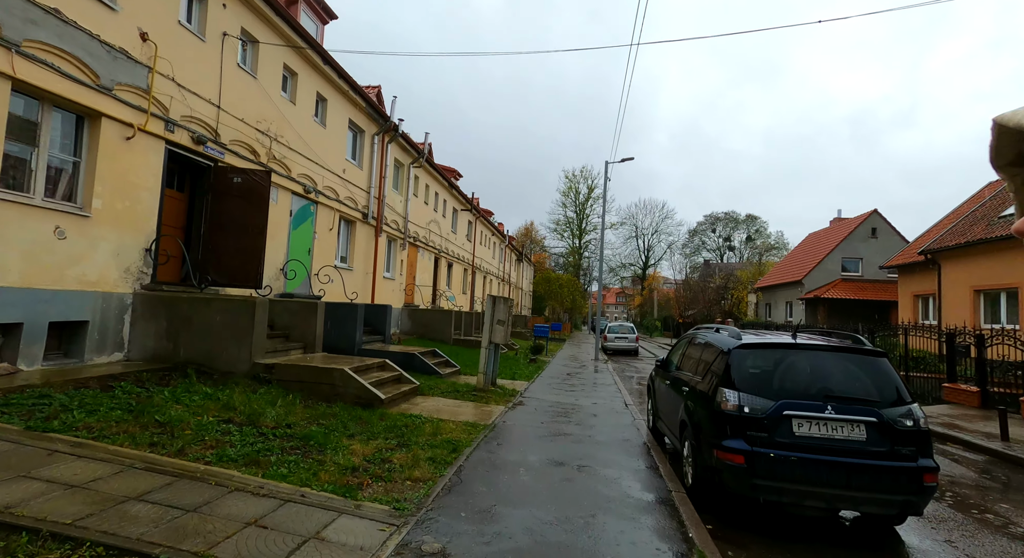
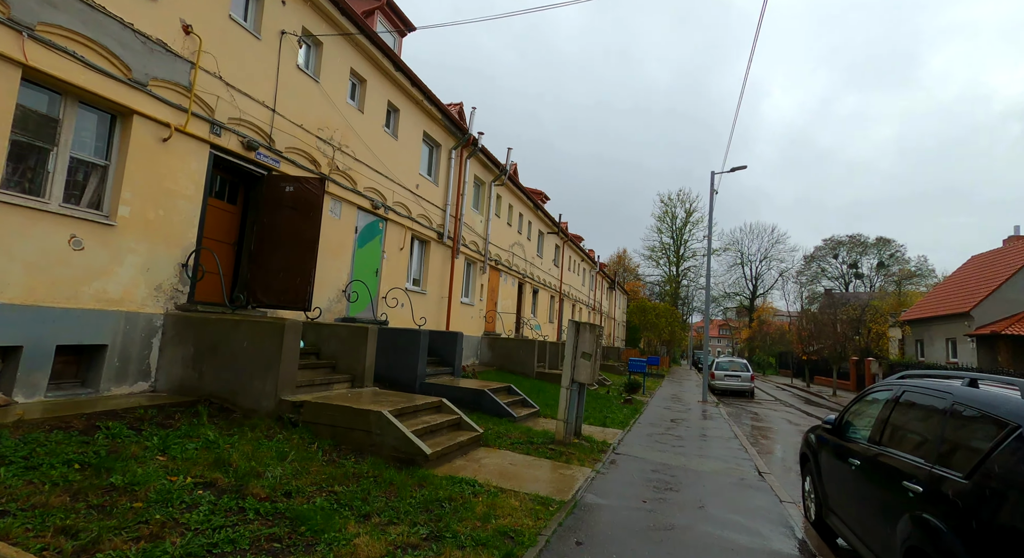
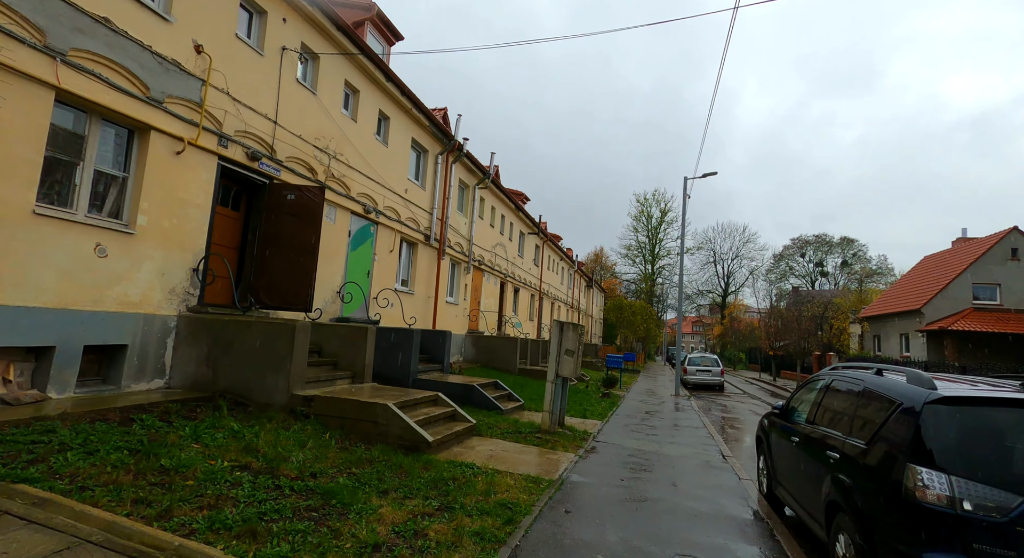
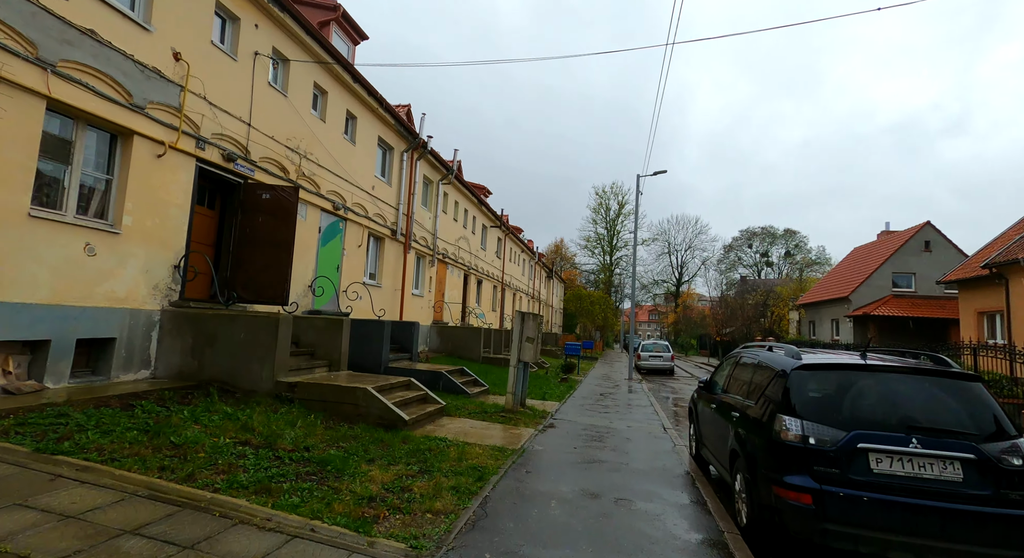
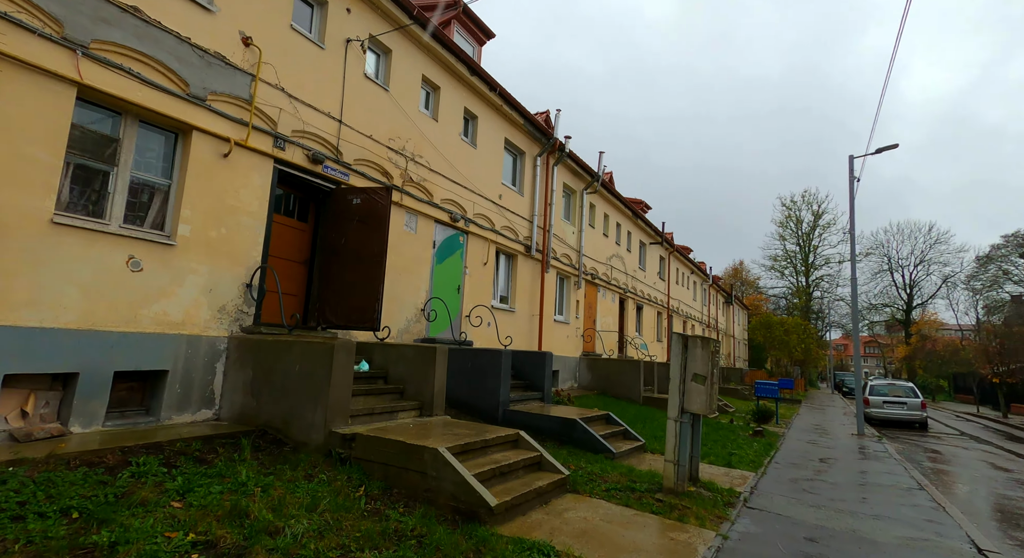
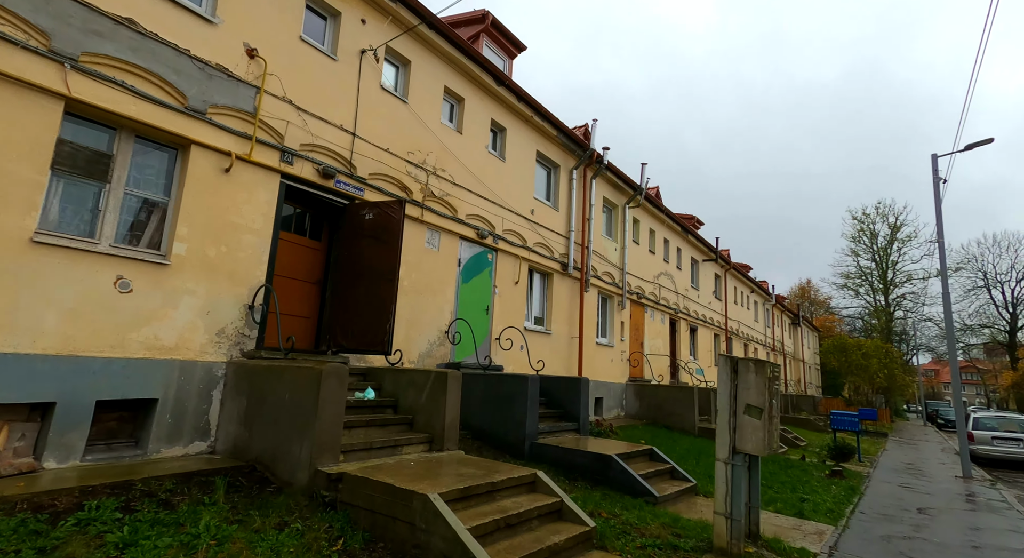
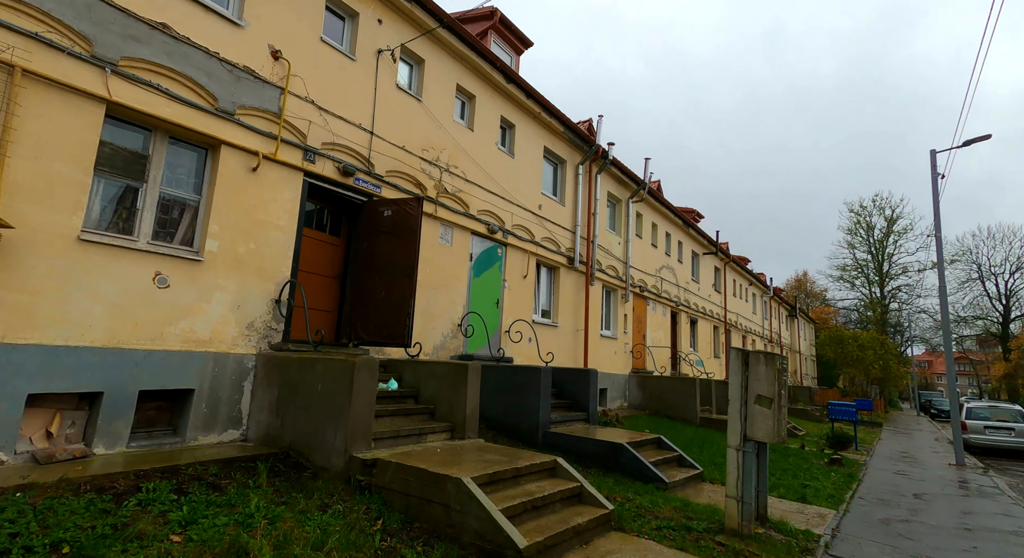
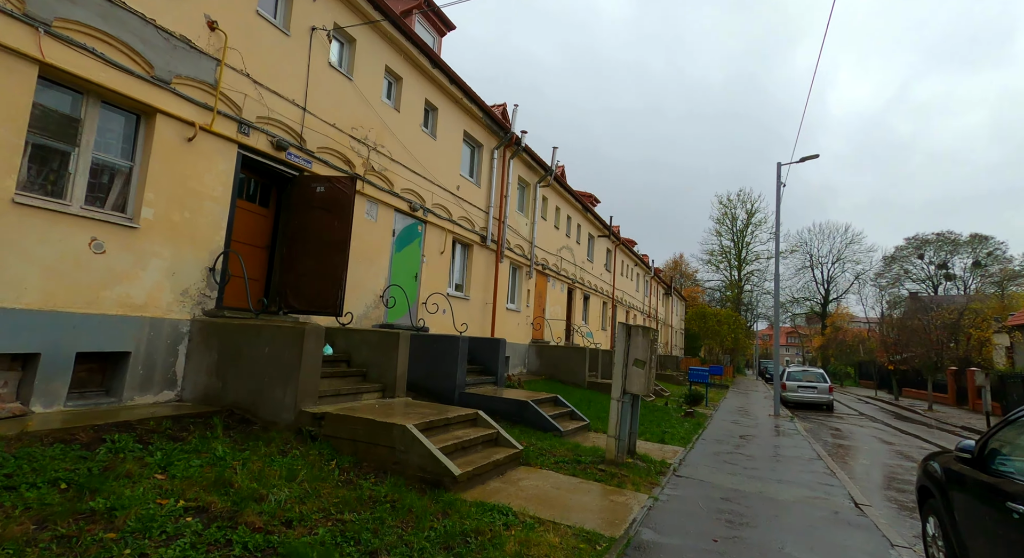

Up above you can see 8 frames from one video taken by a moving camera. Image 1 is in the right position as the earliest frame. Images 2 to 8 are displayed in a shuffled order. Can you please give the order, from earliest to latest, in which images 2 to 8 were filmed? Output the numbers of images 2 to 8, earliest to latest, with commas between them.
4, 3, 2, 8, 5, 7, 6
